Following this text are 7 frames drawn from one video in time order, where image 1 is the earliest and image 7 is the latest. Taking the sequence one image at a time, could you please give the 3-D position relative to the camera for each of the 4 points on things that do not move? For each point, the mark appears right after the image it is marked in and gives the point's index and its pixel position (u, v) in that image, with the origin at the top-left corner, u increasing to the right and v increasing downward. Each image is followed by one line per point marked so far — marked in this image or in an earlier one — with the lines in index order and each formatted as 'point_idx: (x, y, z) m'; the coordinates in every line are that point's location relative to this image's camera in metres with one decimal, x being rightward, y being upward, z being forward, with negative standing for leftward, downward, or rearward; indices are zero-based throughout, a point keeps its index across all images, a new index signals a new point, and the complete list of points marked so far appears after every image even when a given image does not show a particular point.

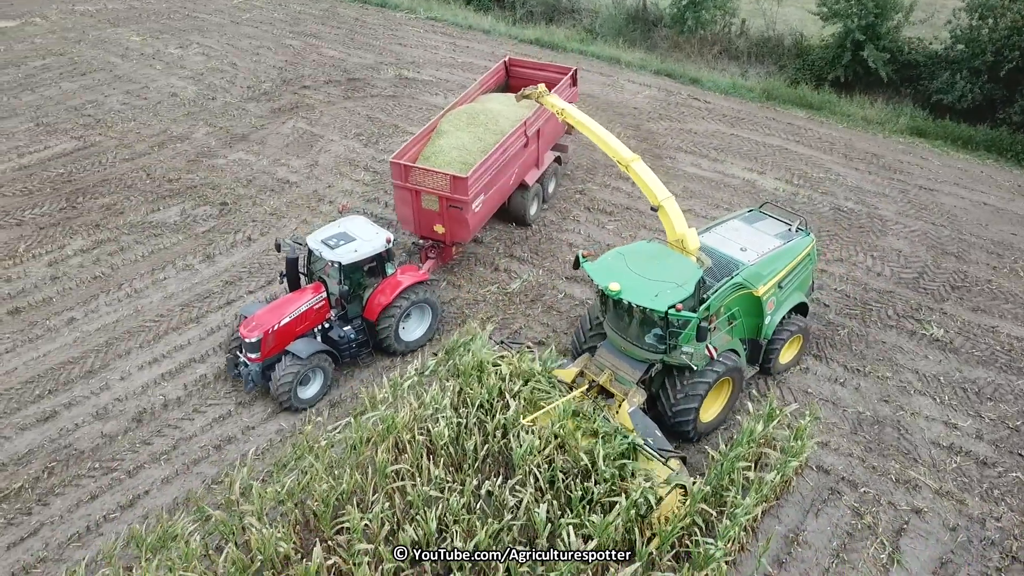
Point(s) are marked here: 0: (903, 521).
0: (+2.9, -1.7, +6.0) m
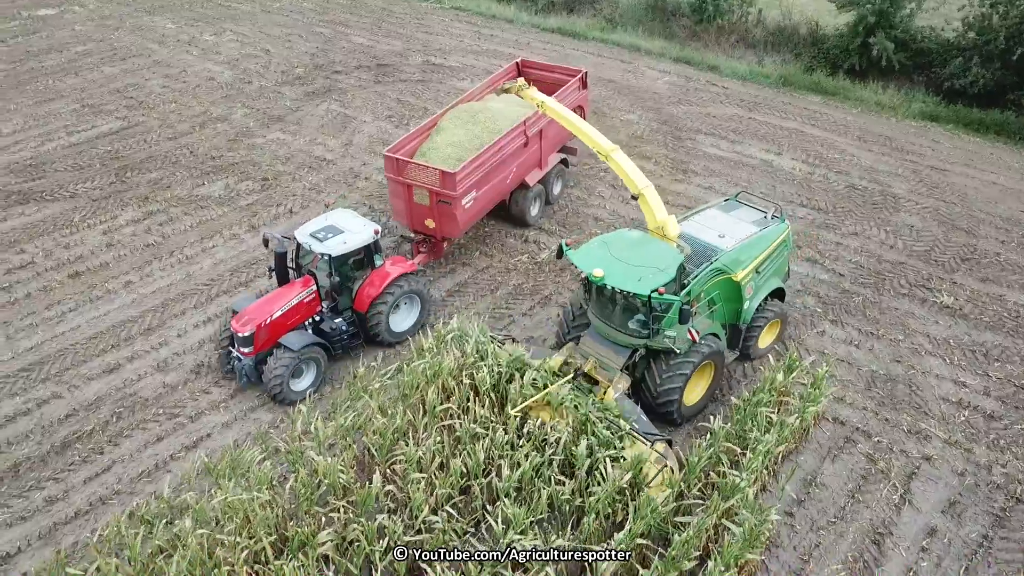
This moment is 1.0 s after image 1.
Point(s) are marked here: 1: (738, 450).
0: (+3.2, -1.4, +6.4) m
1: (+1.6, -1.1, +5.7) m
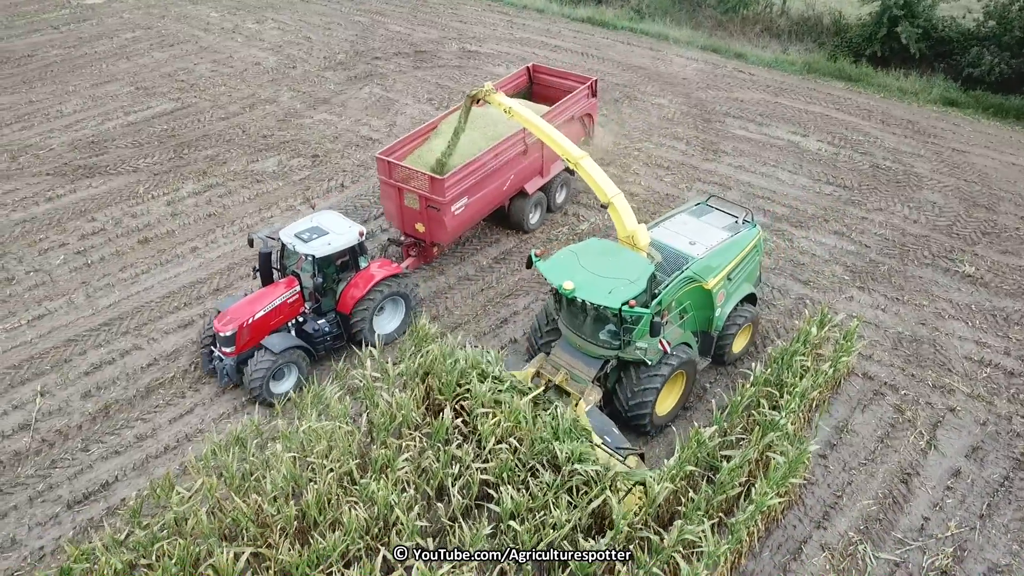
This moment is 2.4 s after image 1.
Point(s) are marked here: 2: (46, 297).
0: (+3.6, -1.1, +6.8) m
1: (+2.0, -0.8, +6.2) m
2: (-4.6, -0.1, +8.1) m
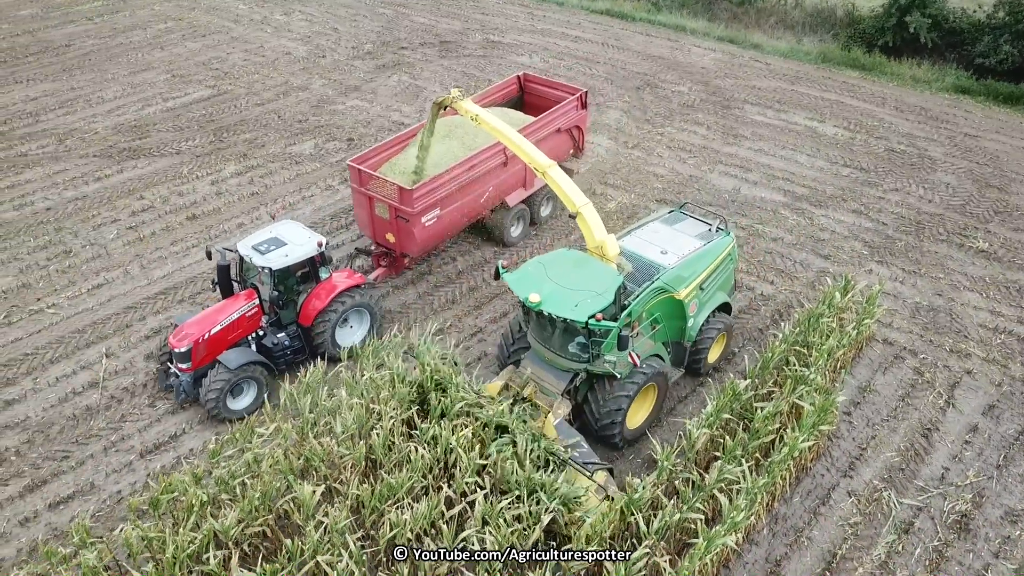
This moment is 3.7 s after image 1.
0: (+4.0, -0.8, +7.2) m
1: (+2.4, -0.5, +6.6) m
2: (-4.3, +0.2, +8.5) m
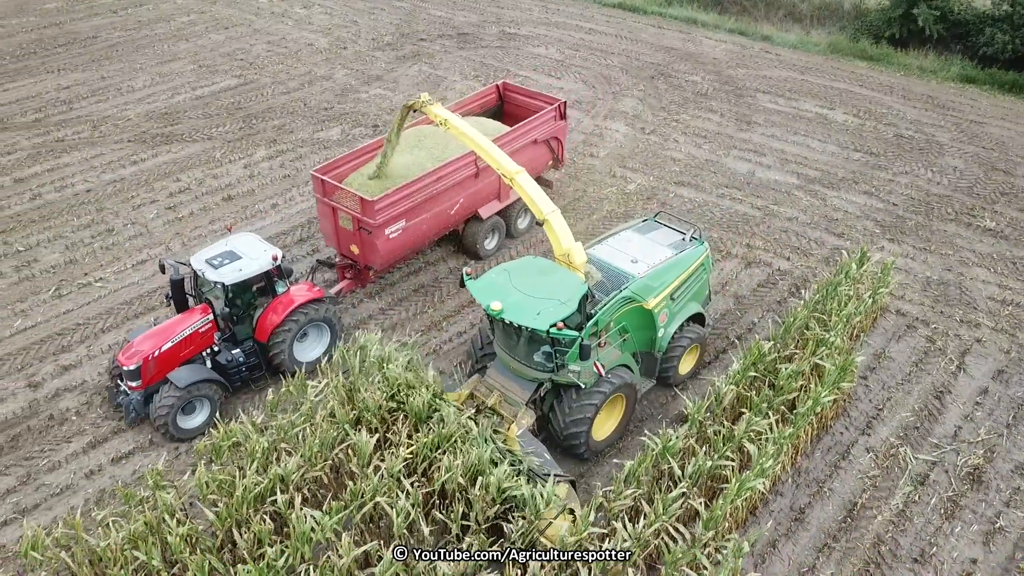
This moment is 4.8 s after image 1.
0: (+4.3, -0.5, +7.6) m
1: (+2.7, -0.3, +6.9) m
2: (-4.0, +0.5, +8.8) m
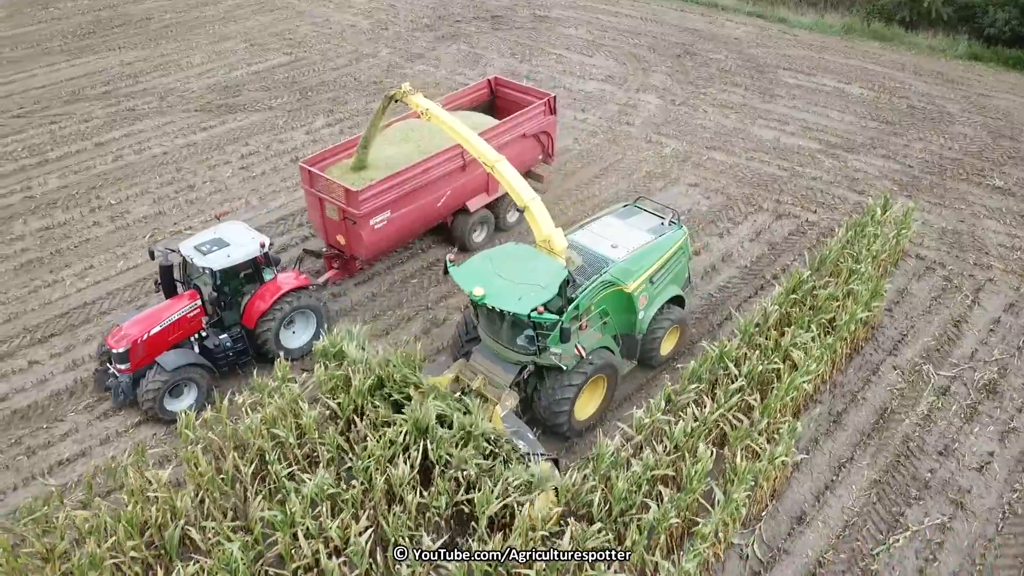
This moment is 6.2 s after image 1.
0: (+4.8, 0.0, +8.4) m
1: (+3.3, +0.3, +7.7) m
2: (-3.4, +1.0, +9.6) m
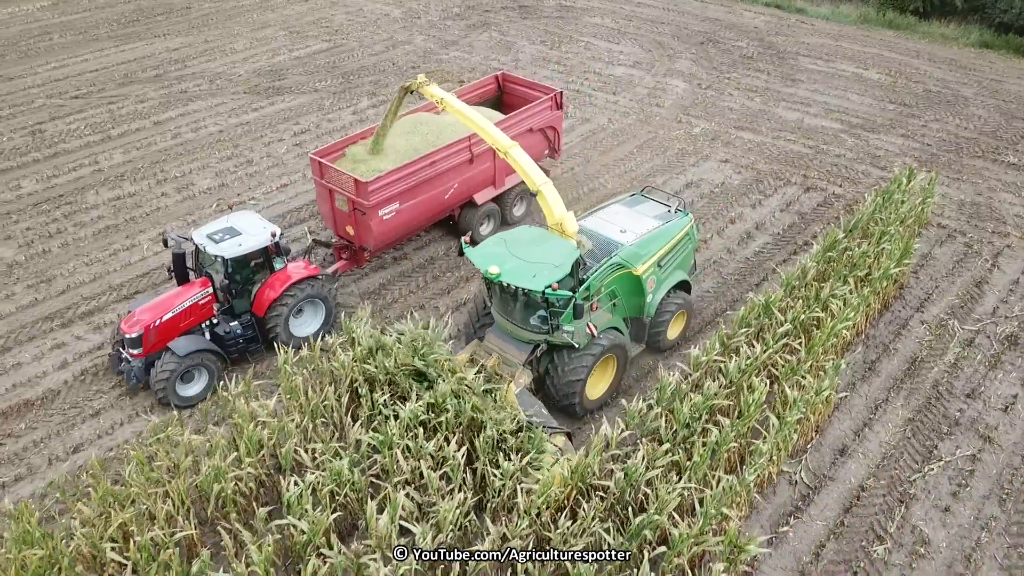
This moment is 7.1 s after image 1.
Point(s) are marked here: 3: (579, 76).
0: (+5.4, +0.4, +8.9) m
1: (+3.8, +0.7, +8.3) m
2: (-2.9, +1.4, +10.1) m
3: (+1.1, +3.4, +13.0) m
